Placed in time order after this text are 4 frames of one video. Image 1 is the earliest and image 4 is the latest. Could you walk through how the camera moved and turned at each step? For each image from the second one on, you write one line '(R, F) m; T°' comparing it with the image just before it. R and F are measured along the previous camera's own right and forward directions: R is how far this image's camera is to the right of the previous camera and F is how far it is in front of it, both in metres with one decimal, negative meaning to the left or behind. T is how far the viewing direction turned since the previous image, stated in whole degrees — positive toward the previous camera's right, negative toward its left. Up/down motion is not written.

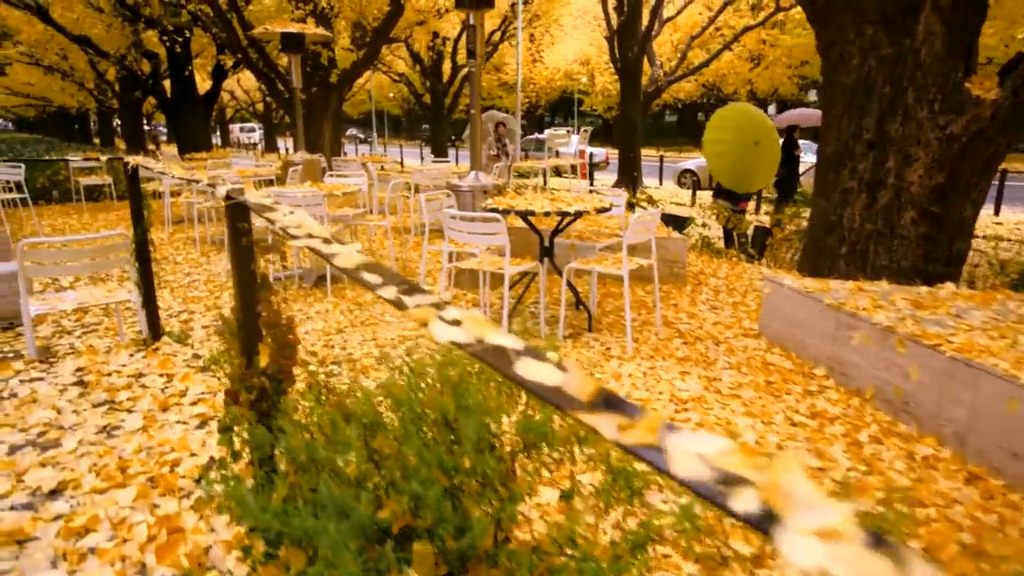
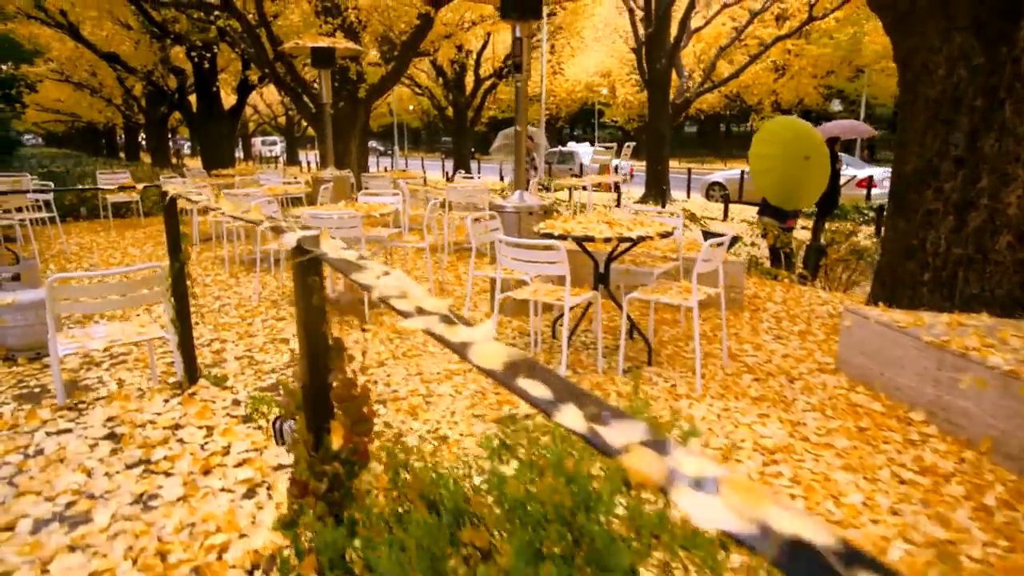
(-0.3, +0.4) m; -2°
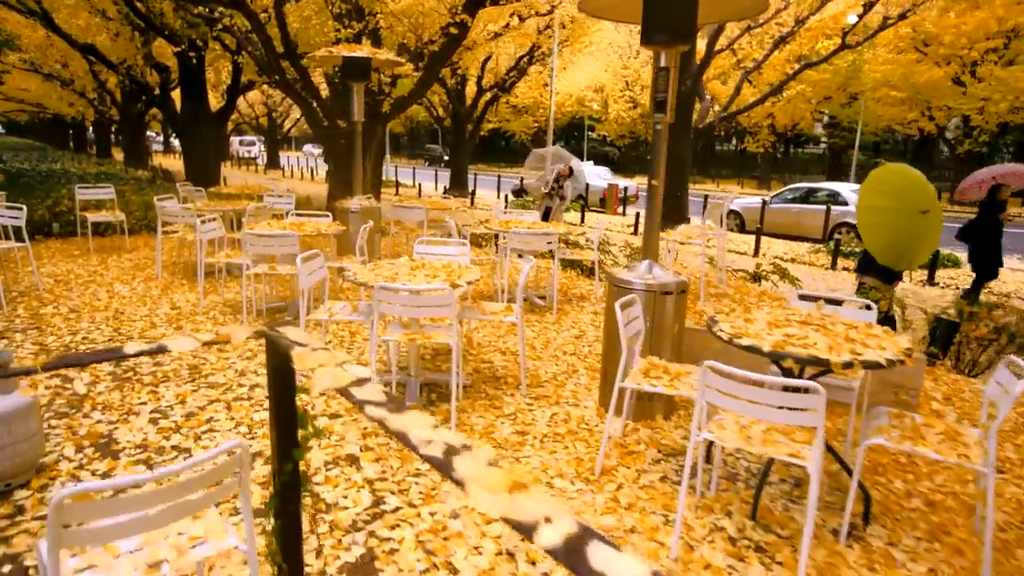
(-1.3, +1.5) m; +3°
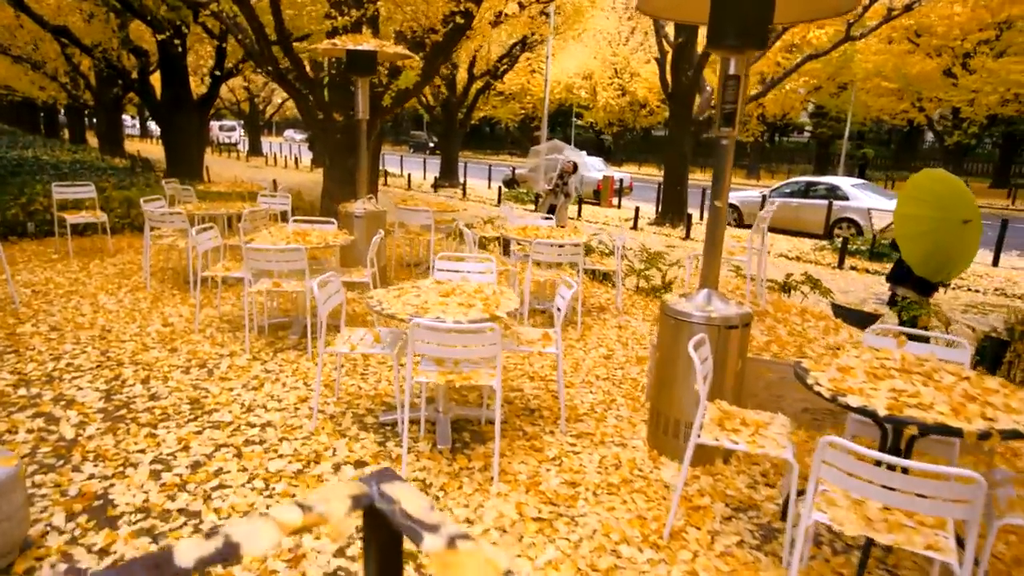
(-0.5, +0.6) m; +2°
